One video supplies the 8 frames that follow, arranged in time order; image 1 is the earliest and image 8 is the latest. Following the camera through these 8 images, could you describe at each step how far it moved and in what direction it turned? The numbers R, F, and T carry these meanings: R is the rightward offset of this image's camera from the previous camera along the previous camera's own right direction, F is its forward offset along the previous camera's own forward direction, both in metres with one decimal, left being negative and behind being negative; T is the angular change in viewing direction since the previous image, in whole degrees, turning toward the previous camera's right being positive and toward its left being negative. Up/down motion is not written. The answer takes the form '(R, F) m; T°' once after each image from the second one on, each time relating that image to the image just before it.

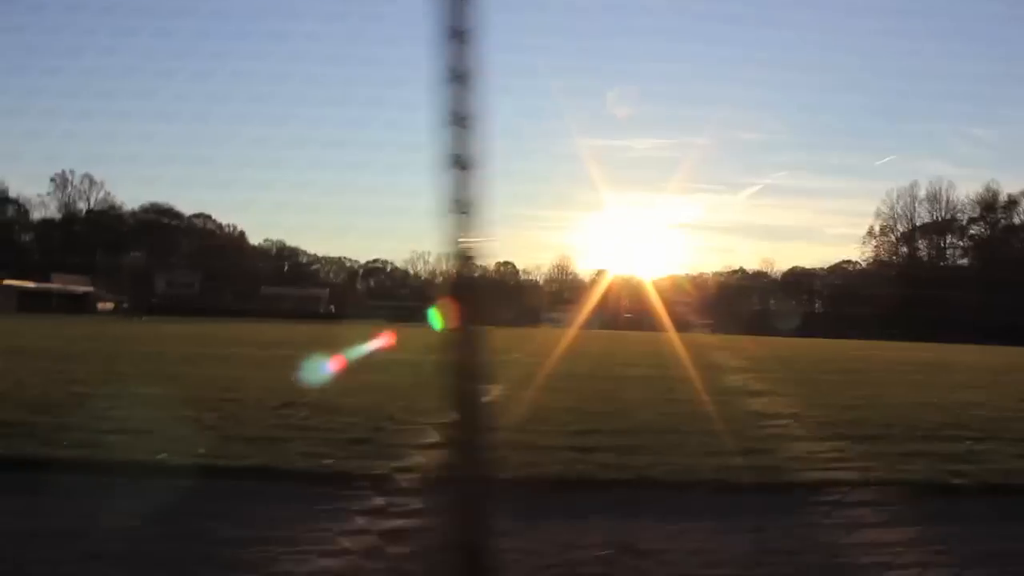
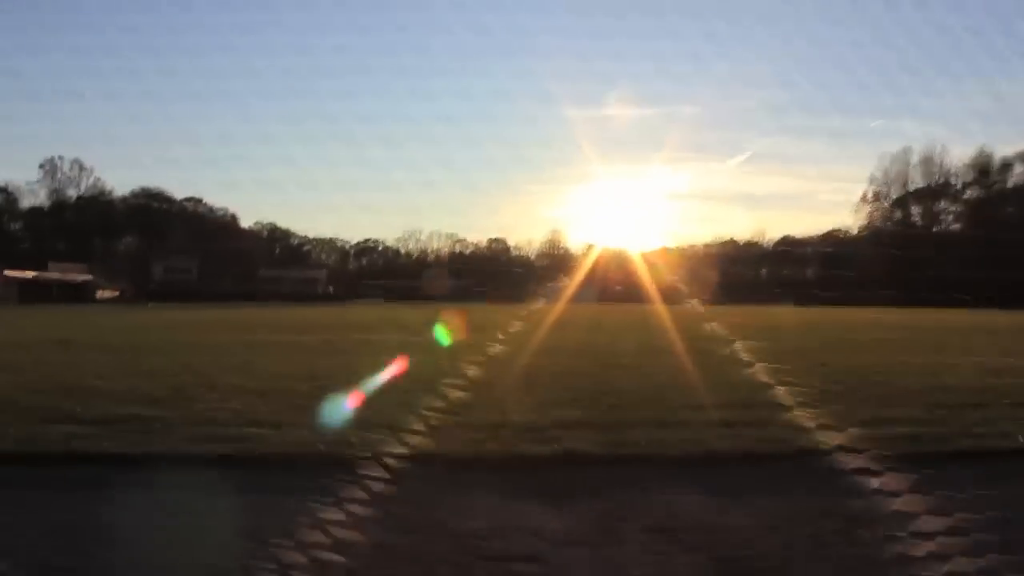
(-0.2, +0.3) m; 0°
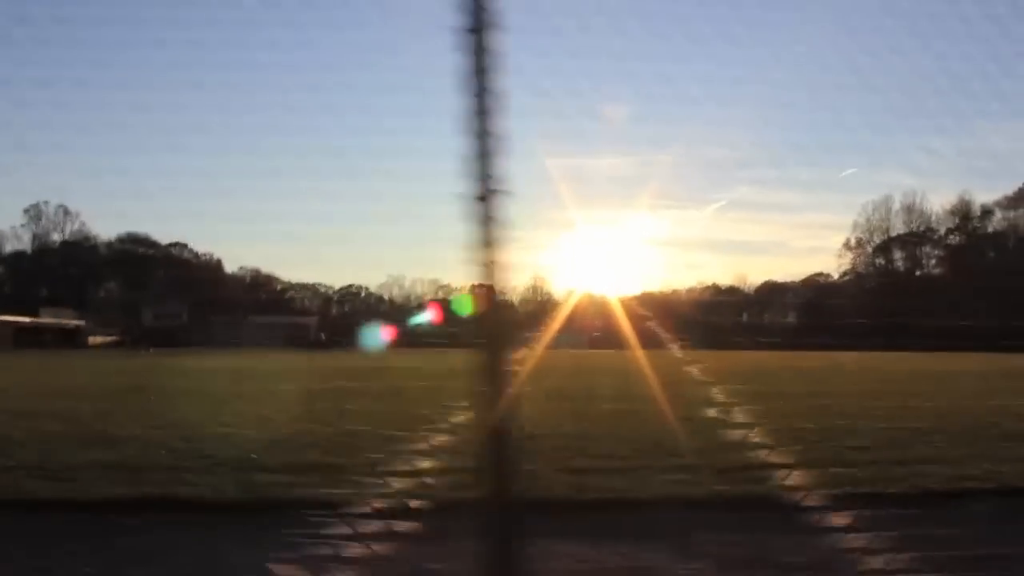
(-0.2, +0.1) m; +1°
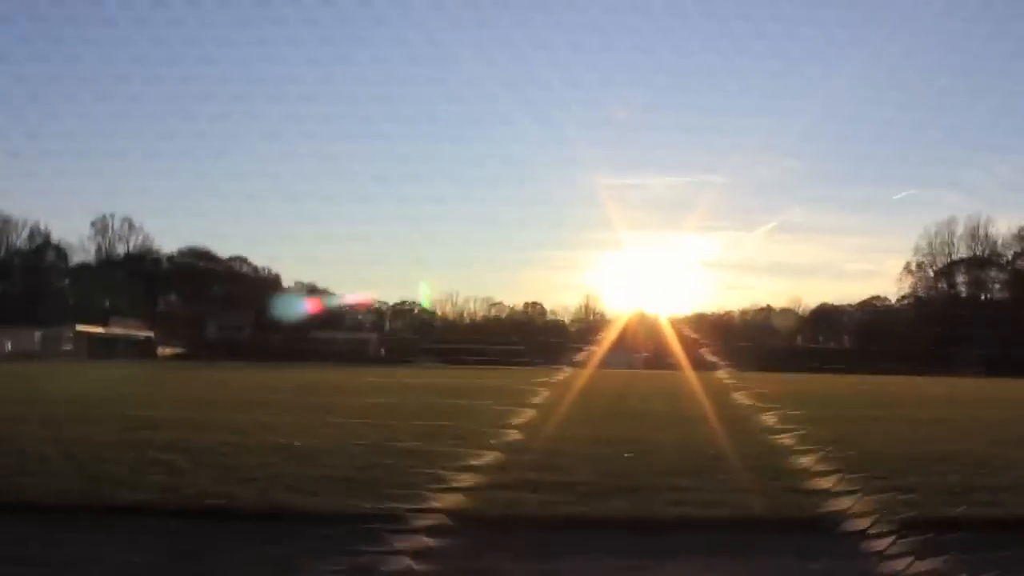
(0.0, -0.3) m; -3°
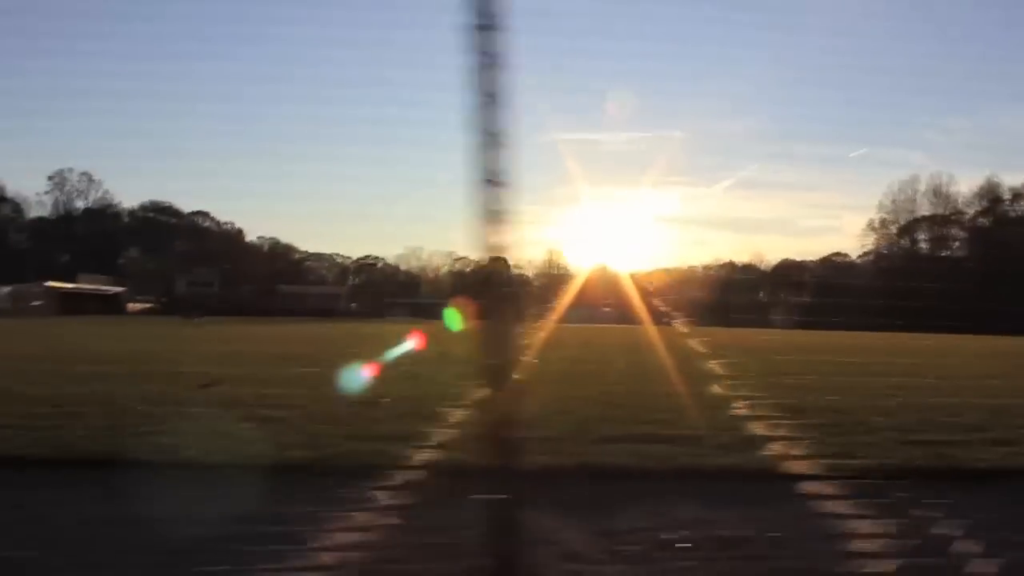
(0.0, -0.2) m; +2°
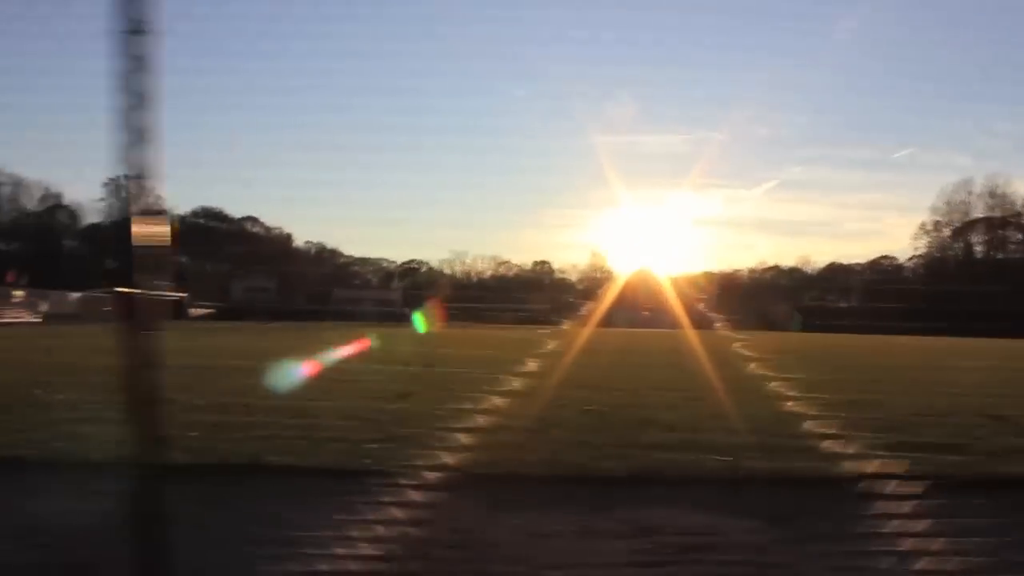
(0.0, -0.5) m; -3°
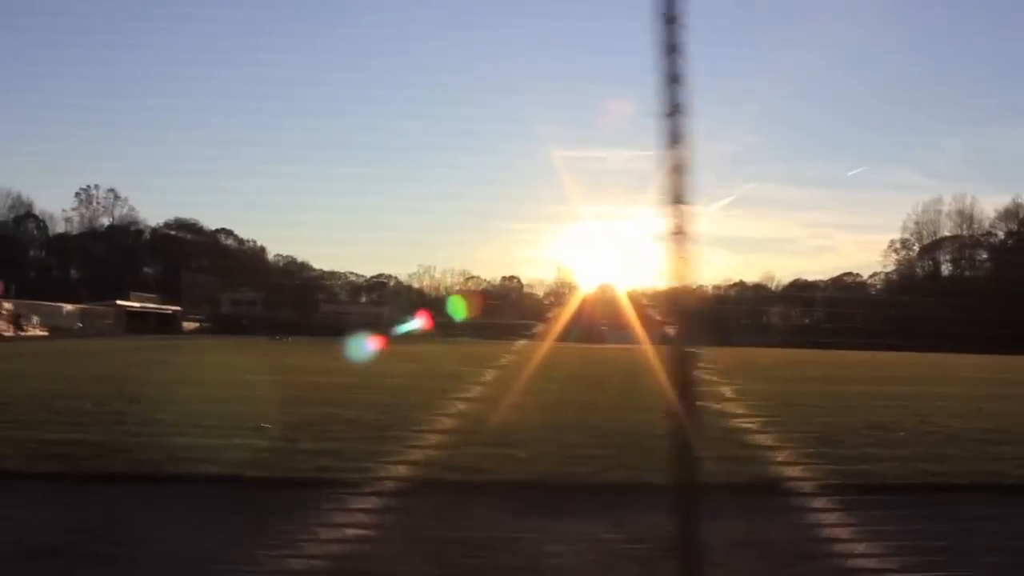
(0.0, -1.1) m; +1°
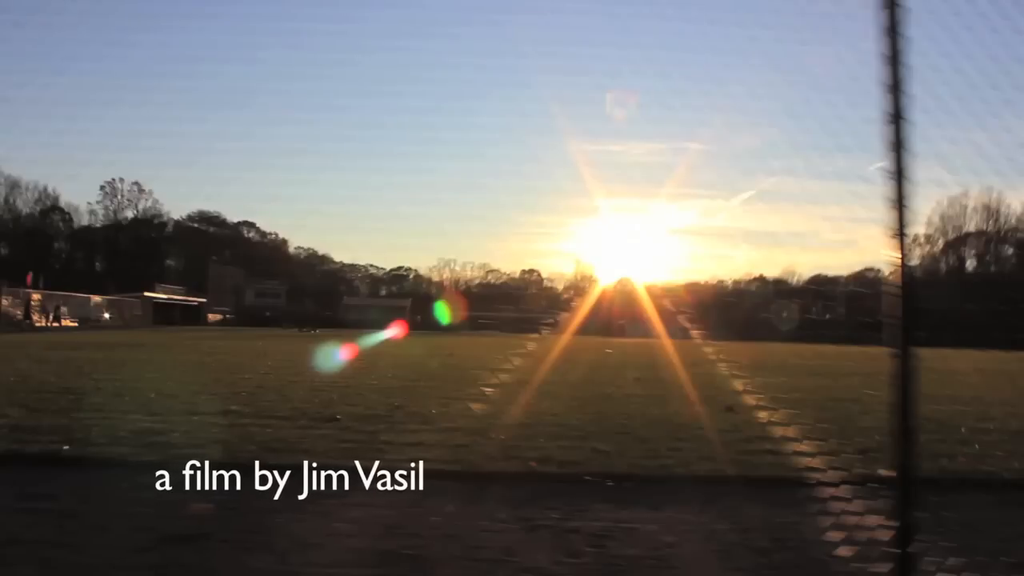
(0.0, -0.2) m; -1°
